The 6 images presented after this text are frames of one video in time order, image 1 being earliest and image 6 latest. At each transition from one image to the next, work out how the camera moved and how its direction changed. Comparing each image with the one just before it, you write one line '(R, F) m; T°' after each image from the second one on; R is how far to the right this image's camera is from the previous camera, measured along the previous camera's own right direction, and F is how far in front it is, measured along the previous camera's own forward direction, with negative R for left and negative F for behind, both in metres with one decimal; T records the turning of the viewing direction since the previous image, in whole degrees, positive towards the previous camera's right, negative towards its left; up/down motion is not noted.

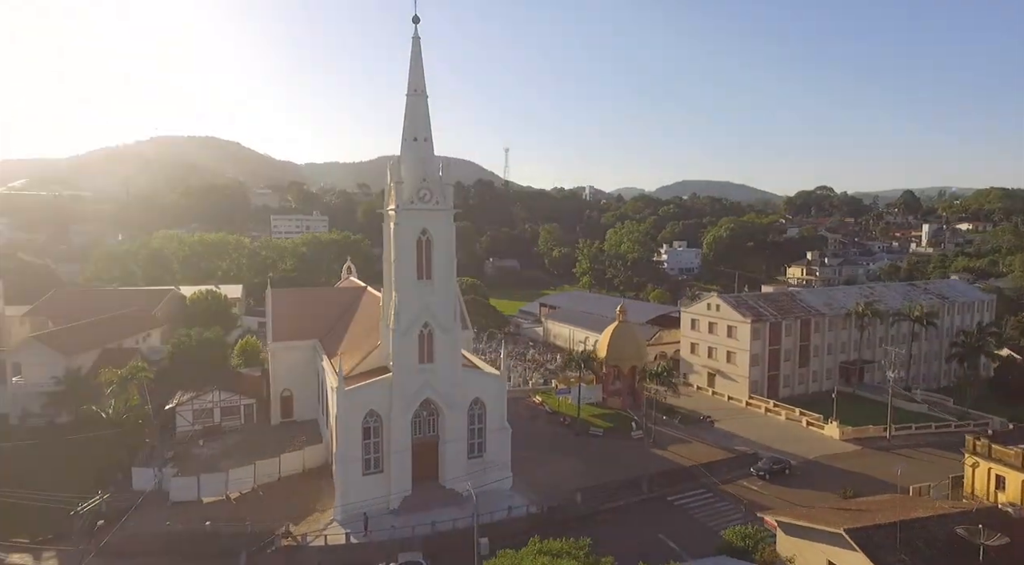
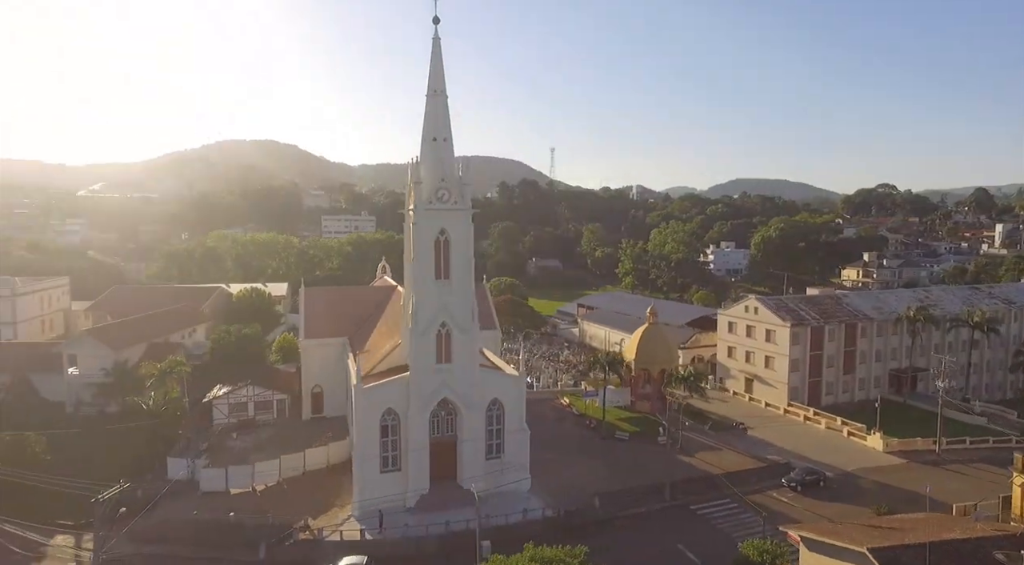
(+1.4, +0.2) m; -5°
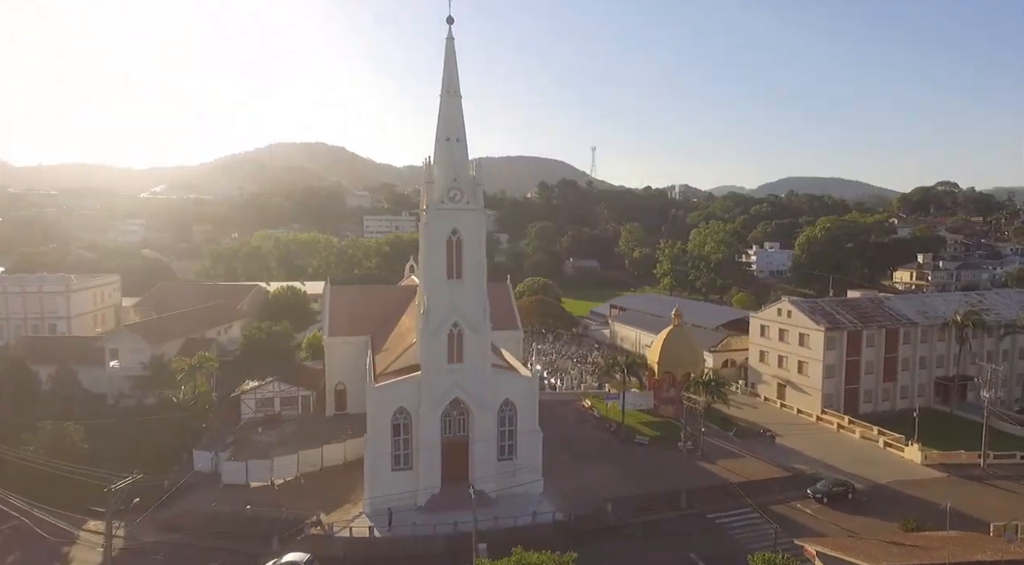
(+1.4, +0.2) m; -4°
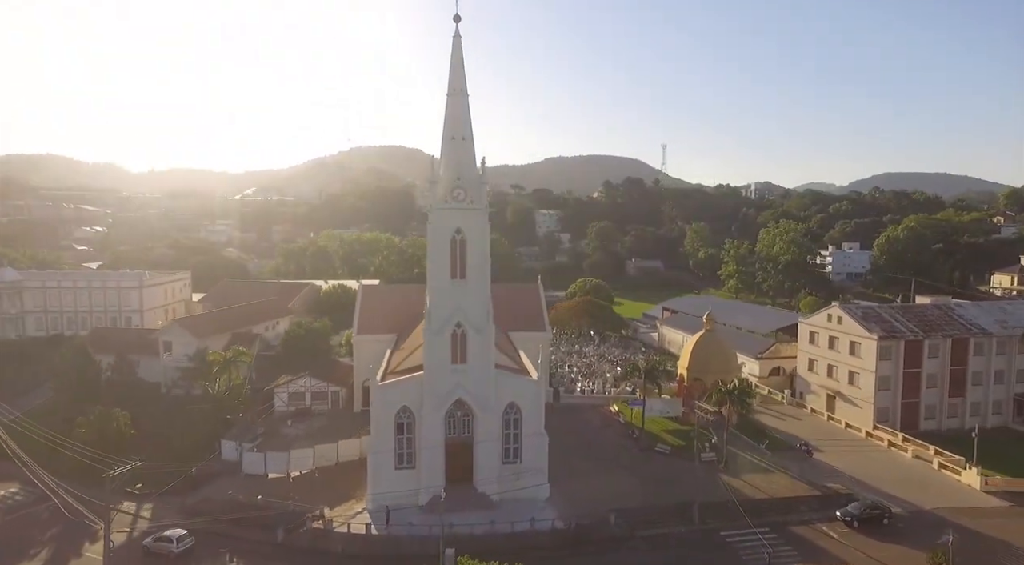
(+3.2, +0.6) m; -7°
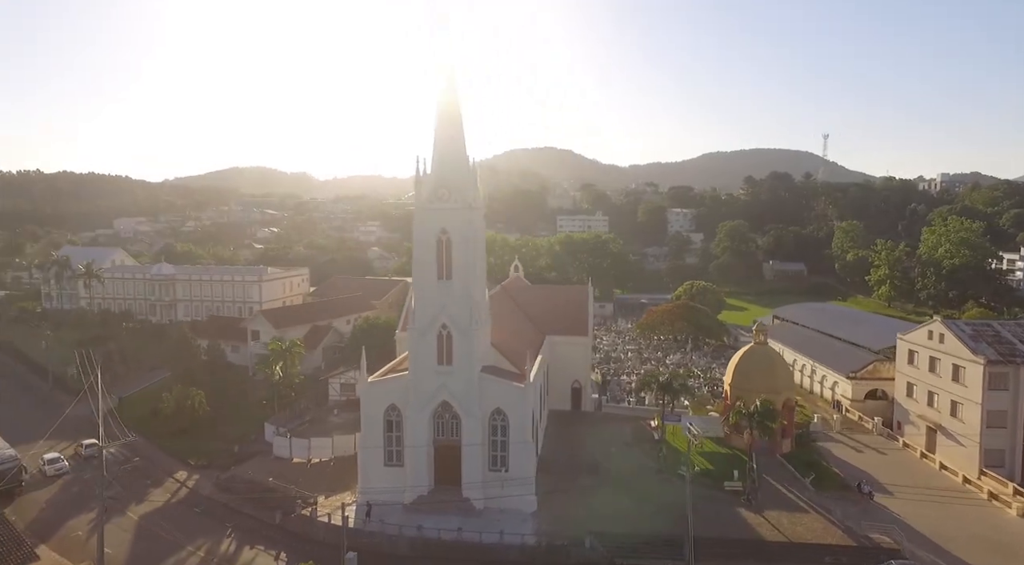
(+7.3, +2.0) m; -15°
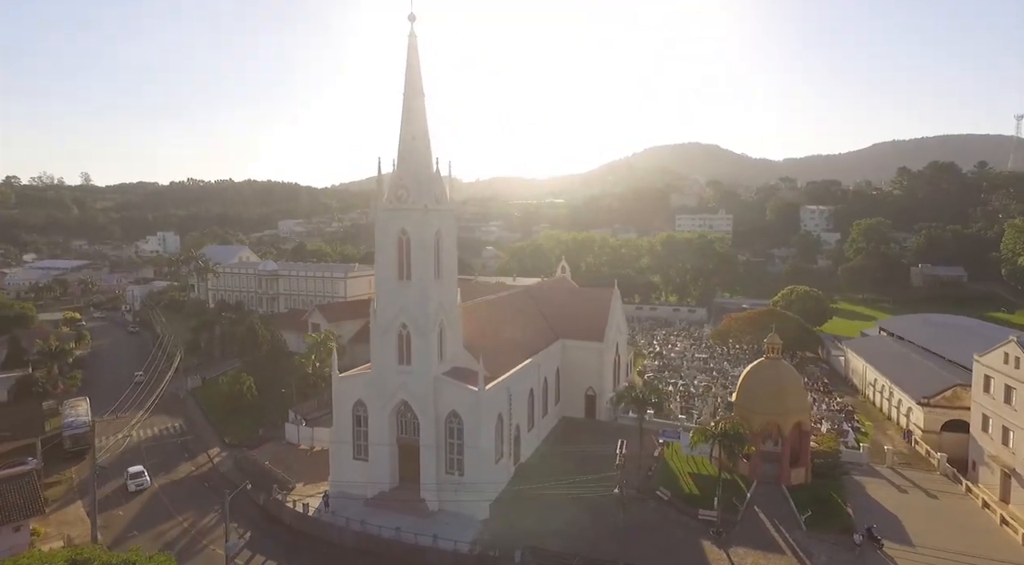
(+8.0, +2.0) m; -14°
